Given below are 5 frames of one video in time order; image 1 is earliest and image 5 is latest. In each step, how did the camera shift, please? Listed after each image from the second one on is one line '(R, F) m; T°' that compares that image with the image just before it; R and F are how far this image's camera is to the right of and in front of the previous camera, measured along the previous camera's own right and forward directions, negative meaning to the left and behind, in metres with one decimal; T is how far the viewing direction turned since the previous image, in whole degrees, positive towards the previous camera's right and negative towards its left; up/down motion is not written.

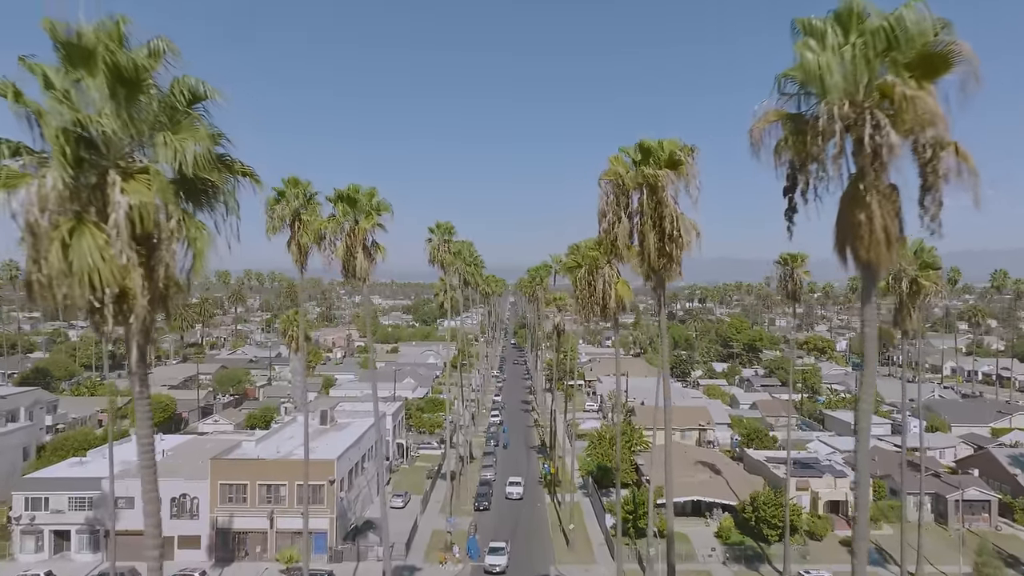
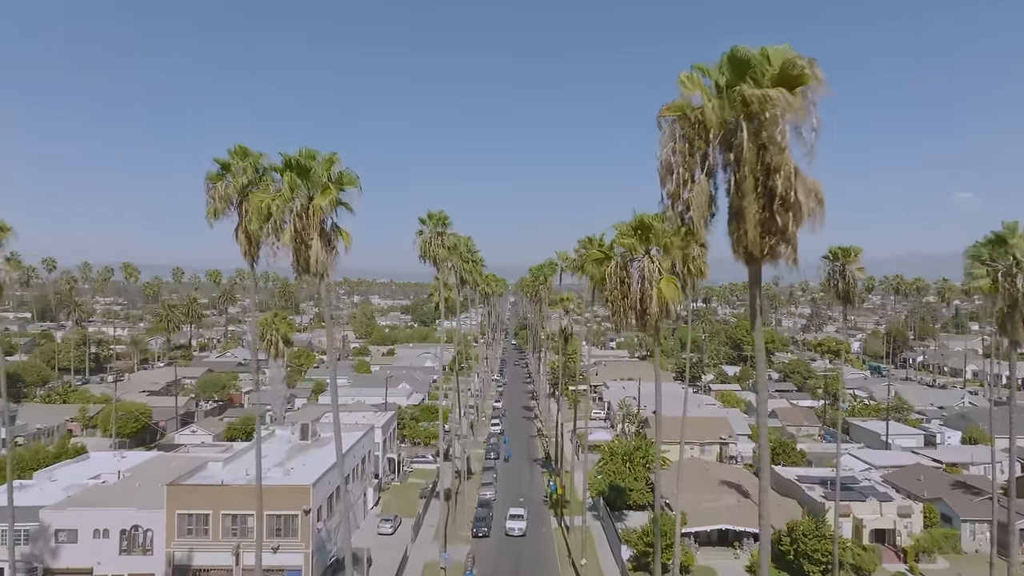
(-0.1, +3.6) m; 0°
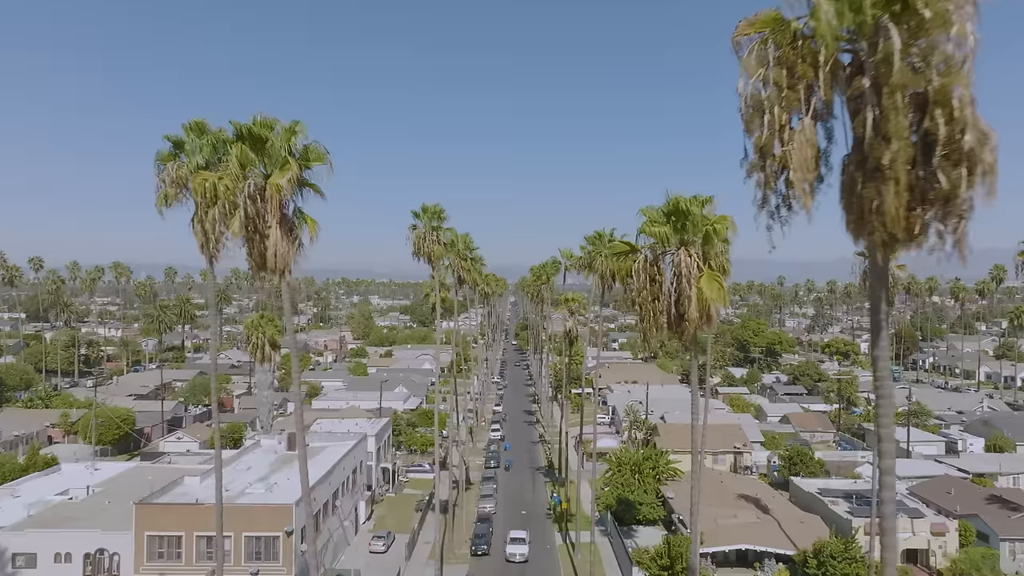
(-0.1, +2.0) m; 0°
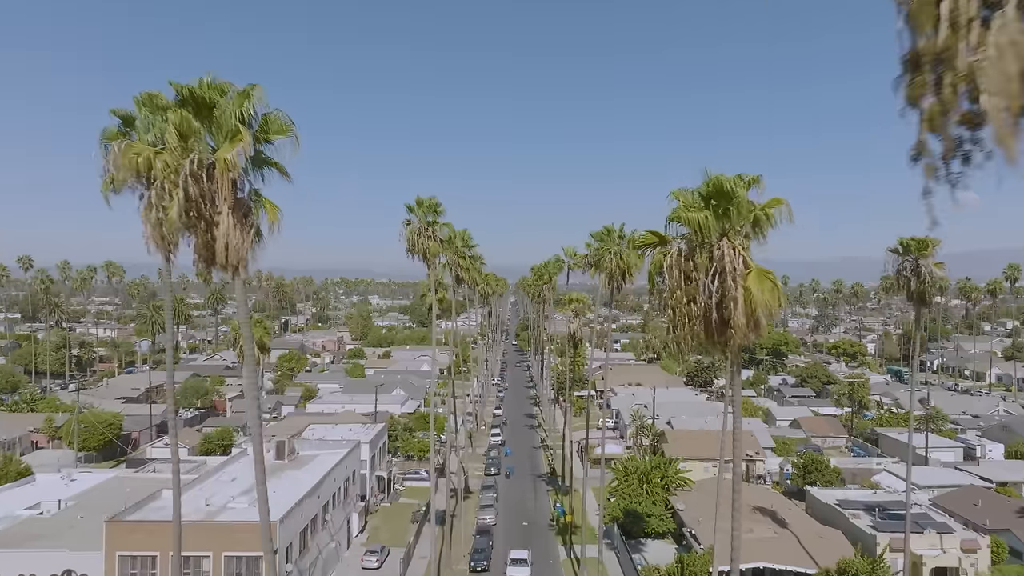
(0.0, +1.6) m; 0°
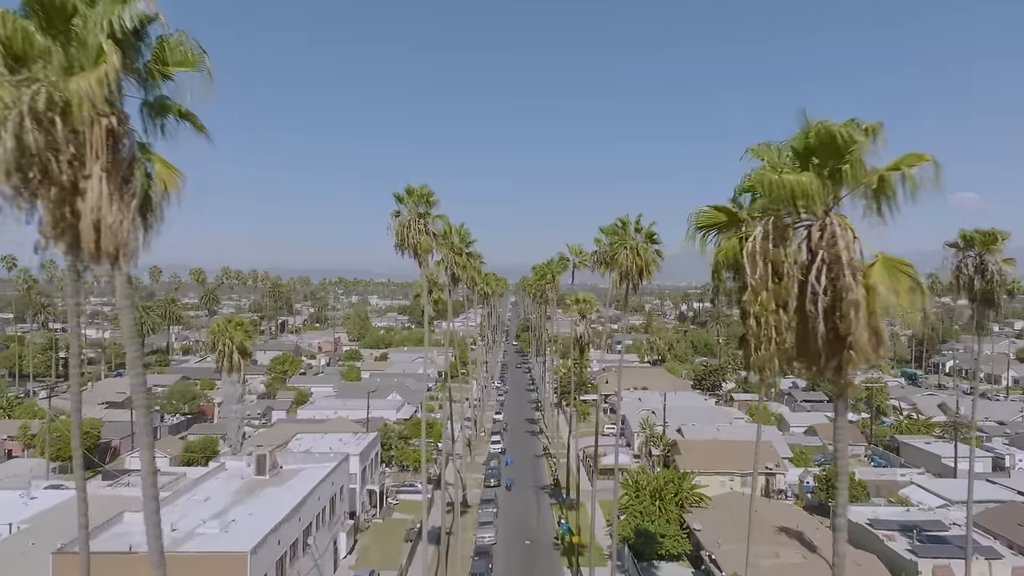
(0.0, +2.3) m; 0°
